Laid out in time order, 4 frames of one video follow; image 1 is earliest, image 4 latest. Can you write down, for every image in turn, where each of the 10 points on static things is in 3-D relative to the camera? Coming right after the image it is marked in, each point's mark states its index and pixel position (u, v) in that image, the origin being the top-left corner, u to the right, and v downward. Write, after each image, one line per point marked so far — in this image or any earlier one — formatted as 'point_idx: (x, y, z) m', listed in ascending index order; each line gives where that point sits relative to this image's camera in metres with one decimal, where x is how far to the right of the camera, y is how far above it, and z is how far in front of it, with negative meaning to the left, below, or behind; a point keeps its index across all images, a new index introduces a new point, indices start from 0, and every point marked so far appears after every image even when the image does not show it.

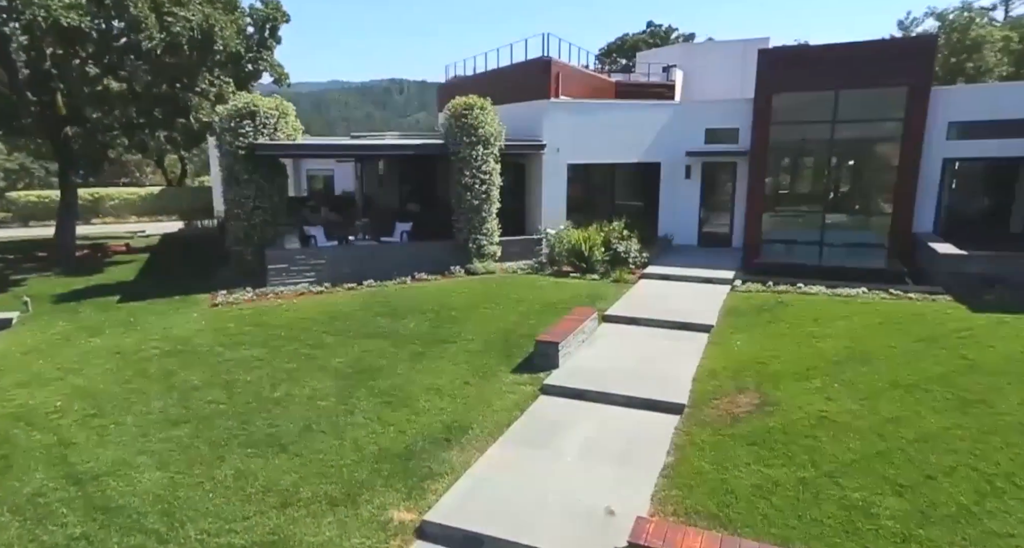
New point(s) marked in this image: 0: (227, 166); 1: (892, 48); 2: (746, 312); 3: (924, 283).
0: (-6.5, +2.4, +13.2) m
1: (+9.1, +5.4, +13.6) m
2: (+4.1, -0.7, +10.1) m
3: (+8.7, -0.2, +12.0) m
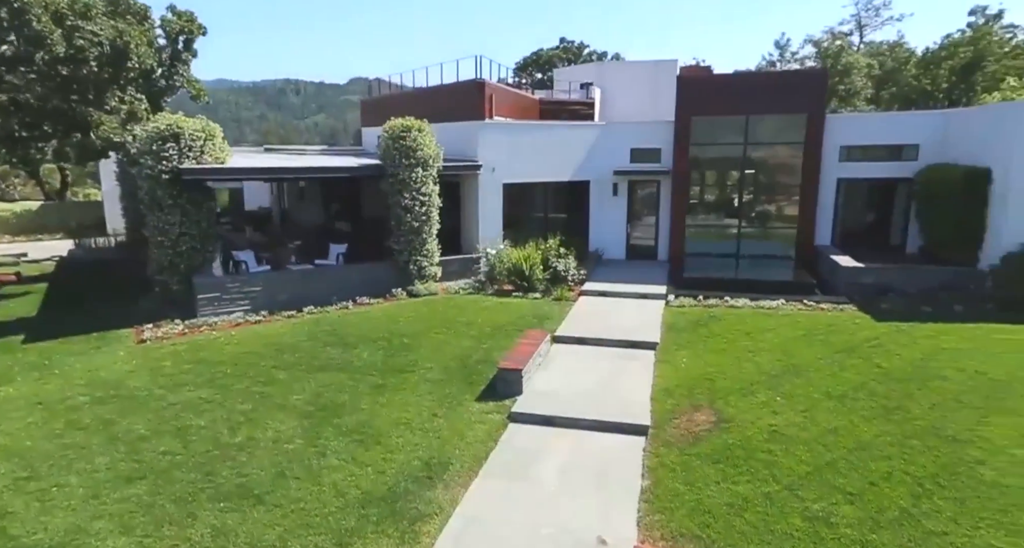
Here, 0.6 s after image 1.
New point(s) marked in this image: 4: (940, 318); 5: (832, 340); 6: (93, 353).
0: (-7.8, +1.8, +12.3) m
1: (+7.4, +5.1, +15.1) m
2: (+3.3, -1.0, +10.9) m
3: (+7.5, -0.4, +13.4) m
4: (+8.1, -0.8, +10.9) m
5: (+5.4, -1.2, +9.7) m
6: (-7.7, -1.4, +10.5) m
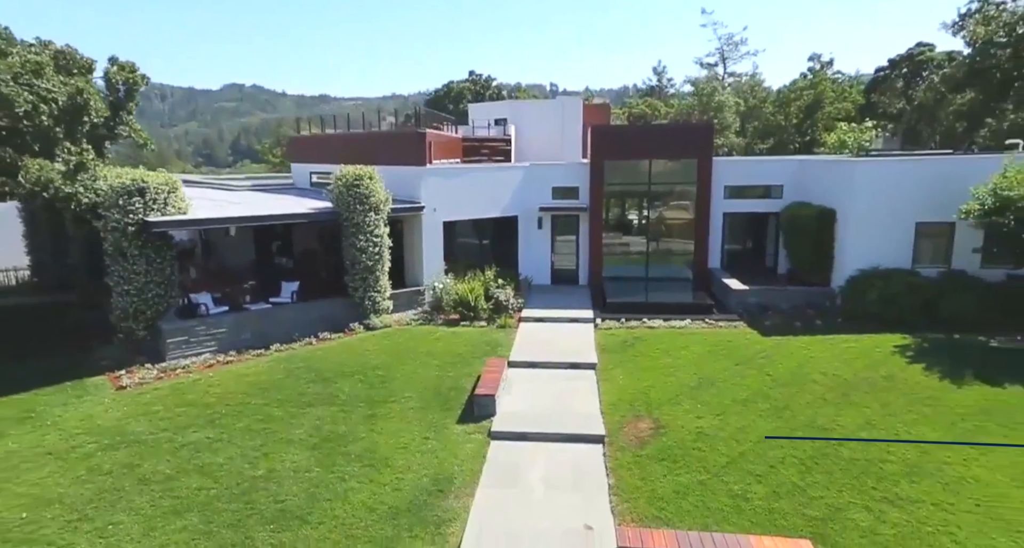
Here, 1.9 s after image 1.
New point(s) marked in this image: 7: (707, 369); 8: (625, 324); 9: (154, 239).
0: (-8.9, +0.7, +12.8) m
1: (+5.5, +4.5, +18.2) m
2: (+2.4, -1.7, +13.3) m
3: (+6.0, -1.0, +16.5) m
4: (+7.1, -1.4, +14.1) m
5: (+4.7, -1.8, +12.4) m
6: (-8.3, -2.5, +11.0) m
7: (+4.0, -1.9, +11.7) m
8: (+3.0, -1.3, +15.2) m
9: (-8.2, +0.8, +13.0) m
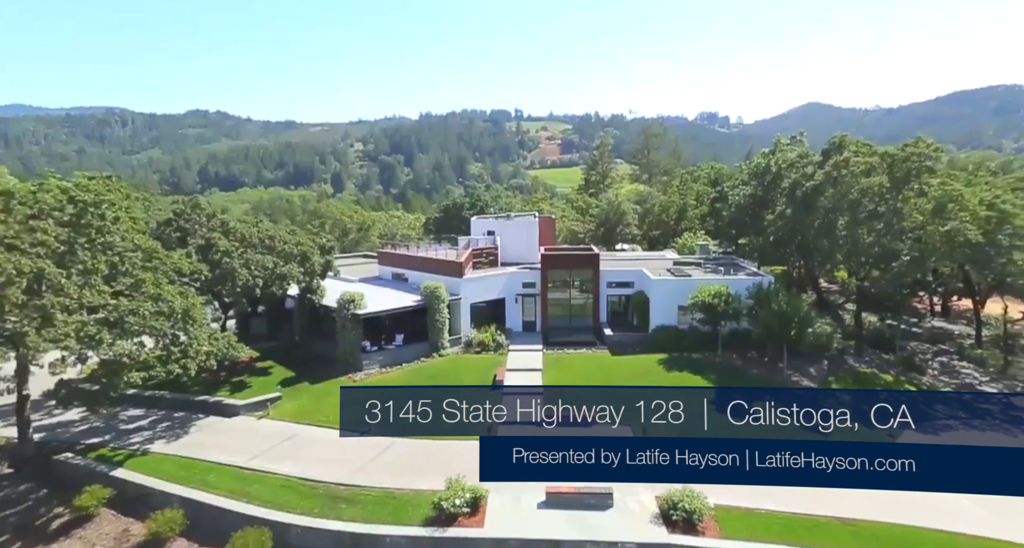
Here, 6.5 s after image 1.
0: (-9.2, -2.6, +30.6) m
1: (+4.8, +1.2, +37.0) m
2: (+2.0, -4.9, +31.6) m
3: (+5.5, -4.3, +35.1) m
4: (+6.7, -4.5, +32.8) m
5: (+4.4, -4.9, +30.9) m
6: (-8.5, -5.6, +28.7) m
7: (+3.8, -5.0, +30.2) m
8: (+2.5, -4.5, +33.6) m
9: (-8.5, -2.4, +30.9) m
